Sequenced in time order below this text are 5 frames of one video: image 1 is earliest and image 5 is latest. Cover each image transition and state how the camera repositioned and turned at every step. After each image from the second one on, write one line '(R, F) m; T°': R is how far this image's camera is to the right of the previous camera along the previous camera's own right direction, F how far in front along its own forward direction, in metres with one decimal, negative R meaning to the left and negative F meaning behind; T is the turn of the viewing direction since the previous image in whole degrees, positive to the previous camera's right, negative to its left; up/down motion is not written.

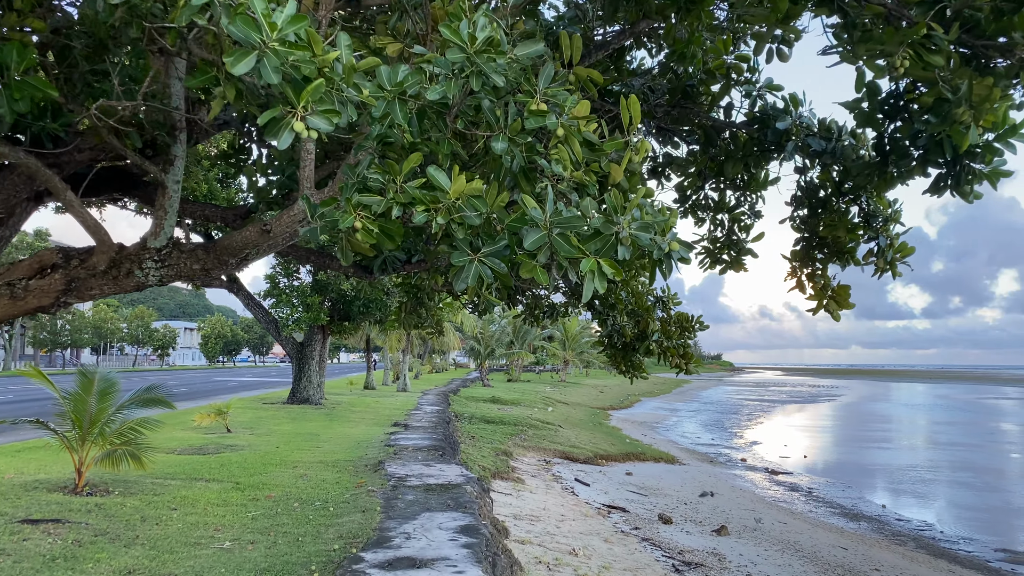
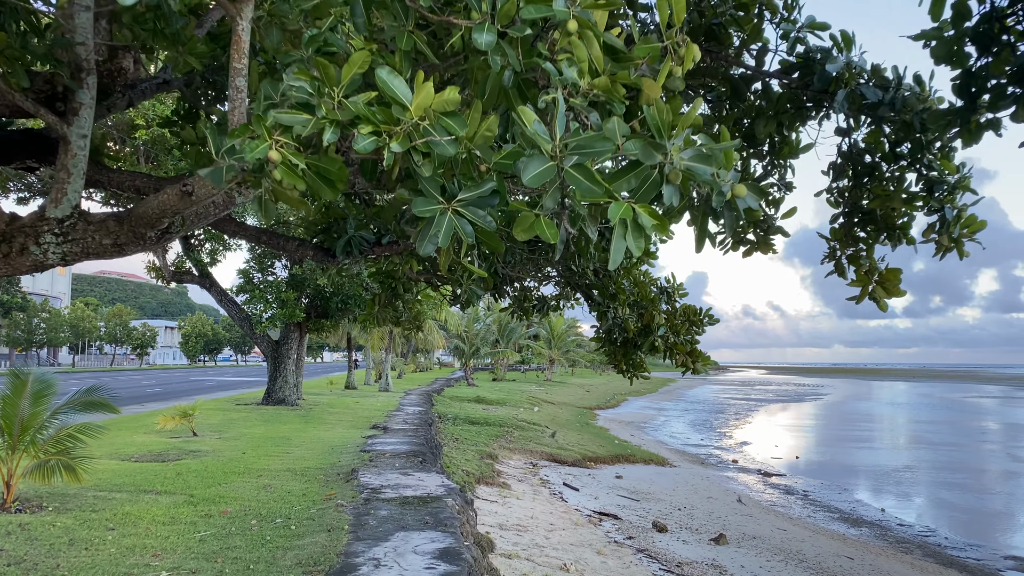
(0.0, +0.6) m; +1°
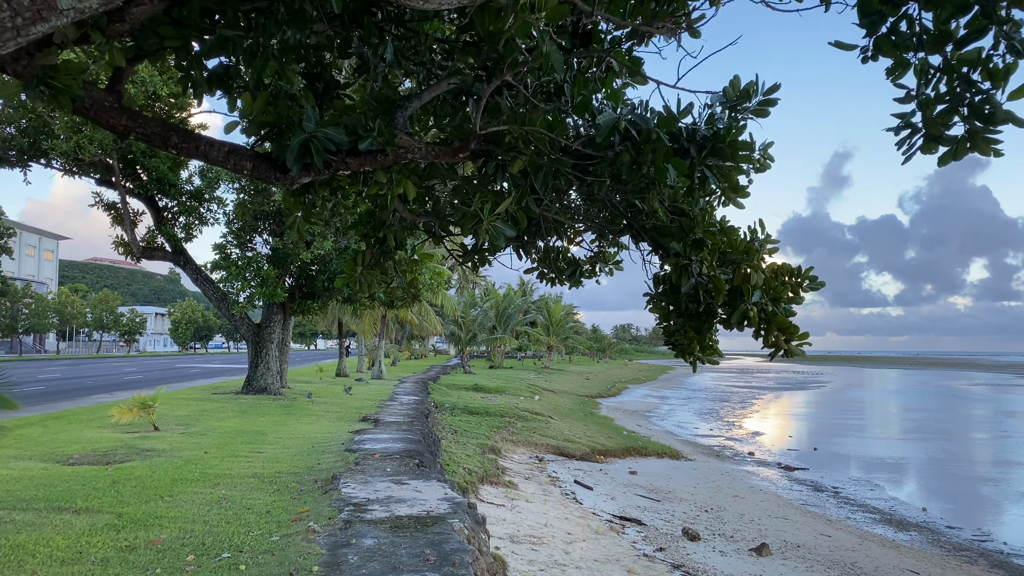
(-0.2, +1.2) m; 0°
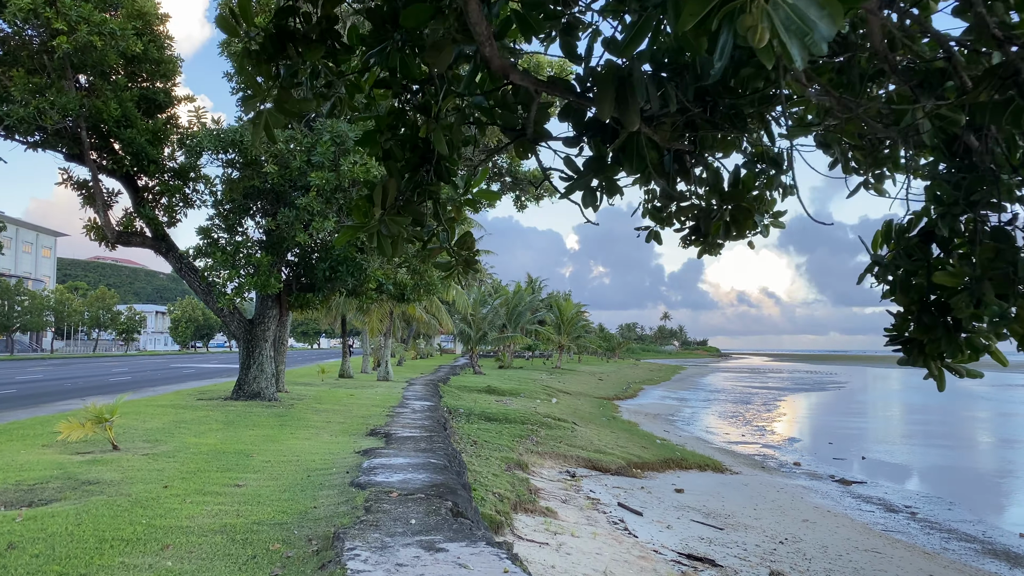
(-0.3, +1.6) m; 0°
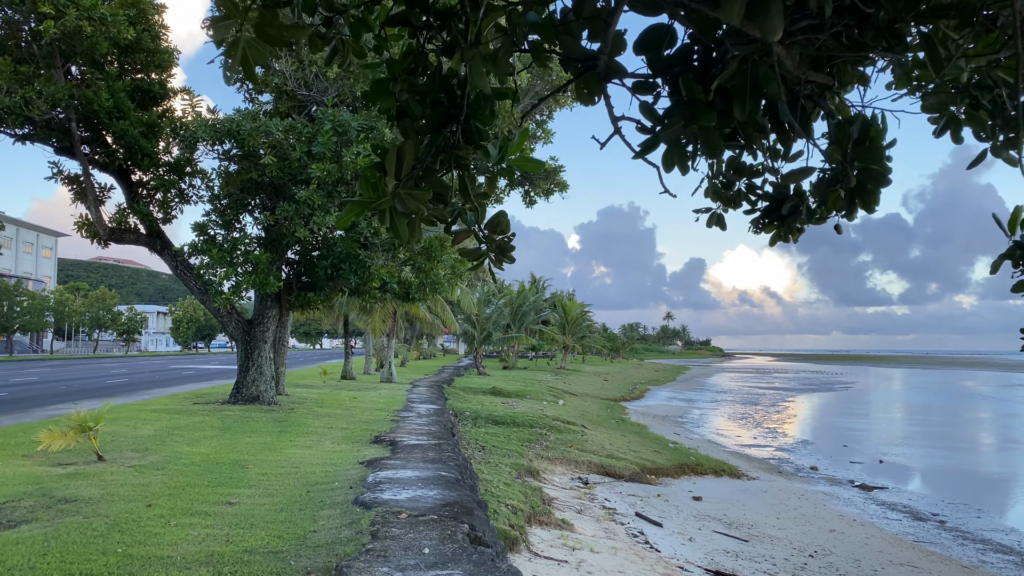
(-0.1, +0.5) m; 0°
